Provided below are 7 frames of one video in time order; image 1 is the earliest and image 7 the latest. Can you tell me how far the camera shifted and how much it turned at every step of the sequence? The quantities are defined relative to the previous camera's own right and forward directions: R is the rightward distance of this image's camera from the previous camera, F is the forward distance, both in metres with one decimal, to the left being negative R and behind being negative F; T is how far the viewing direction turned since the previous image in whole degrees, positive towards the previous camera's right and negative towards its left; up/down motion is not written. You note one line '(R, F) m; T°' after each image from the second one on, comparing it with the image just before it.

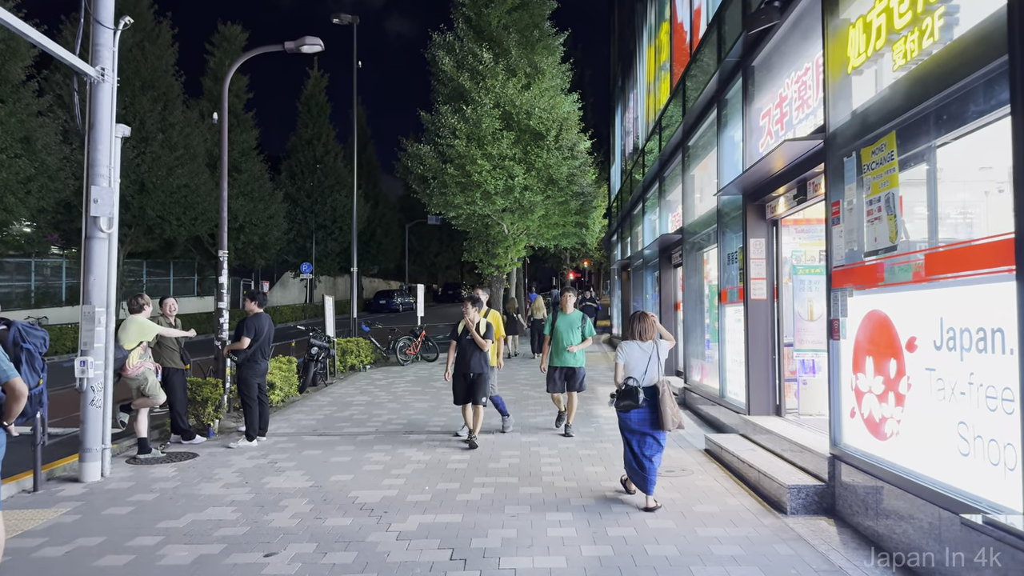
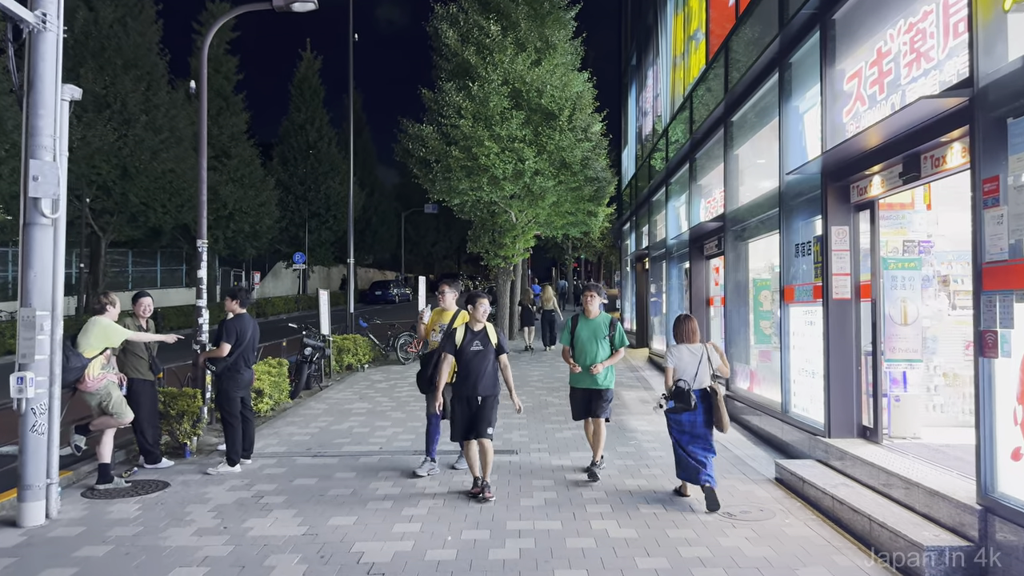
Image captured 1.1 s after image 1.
(-0.3, +1.2) m; 0°
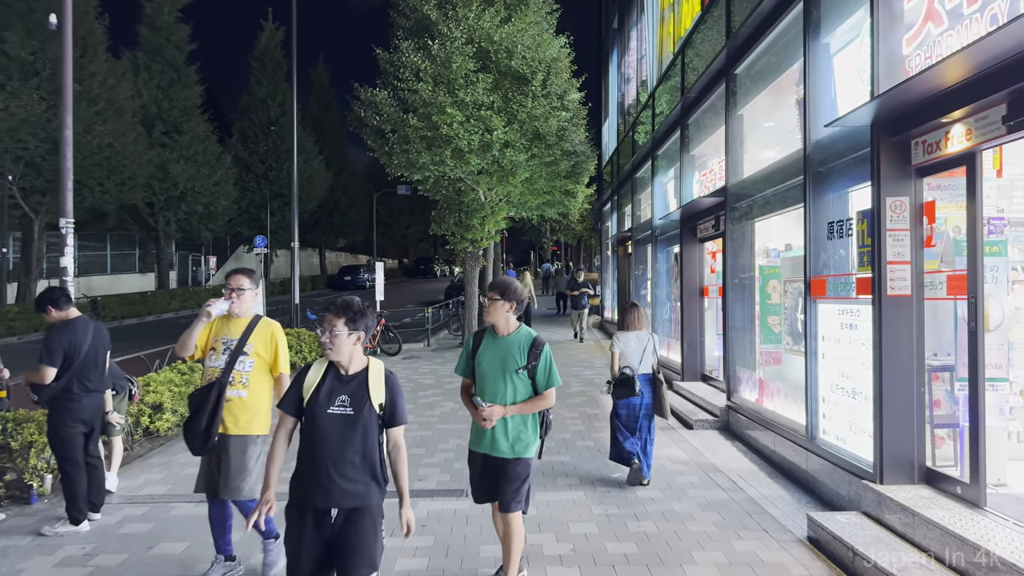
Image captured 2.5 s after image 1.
(+0.2, +1.7) m; +1°
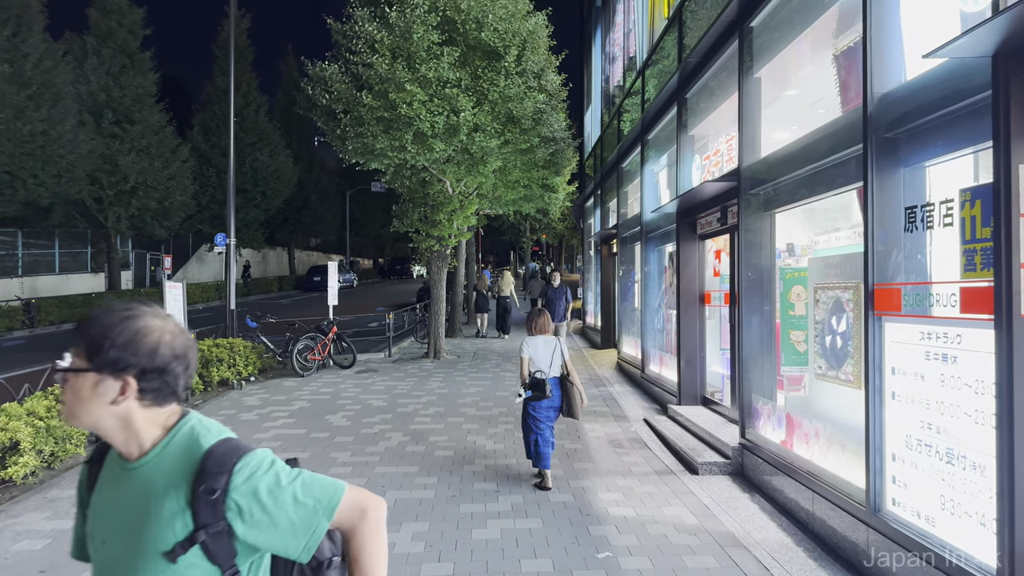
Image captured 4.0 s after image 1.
(+0.2, +1.6) m; +1°
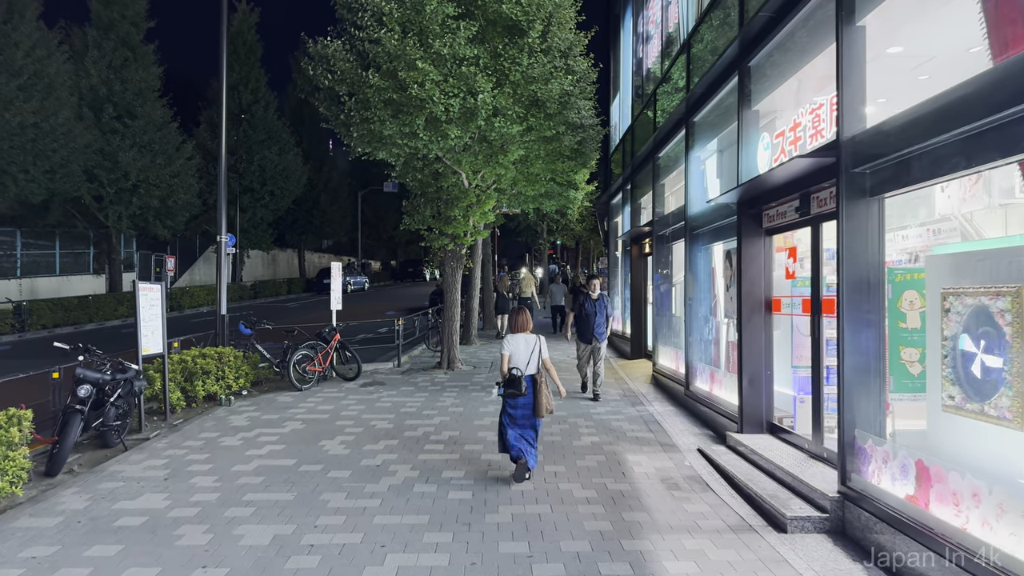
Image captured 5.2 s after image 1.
(-0.1, +1.3) m; -1°
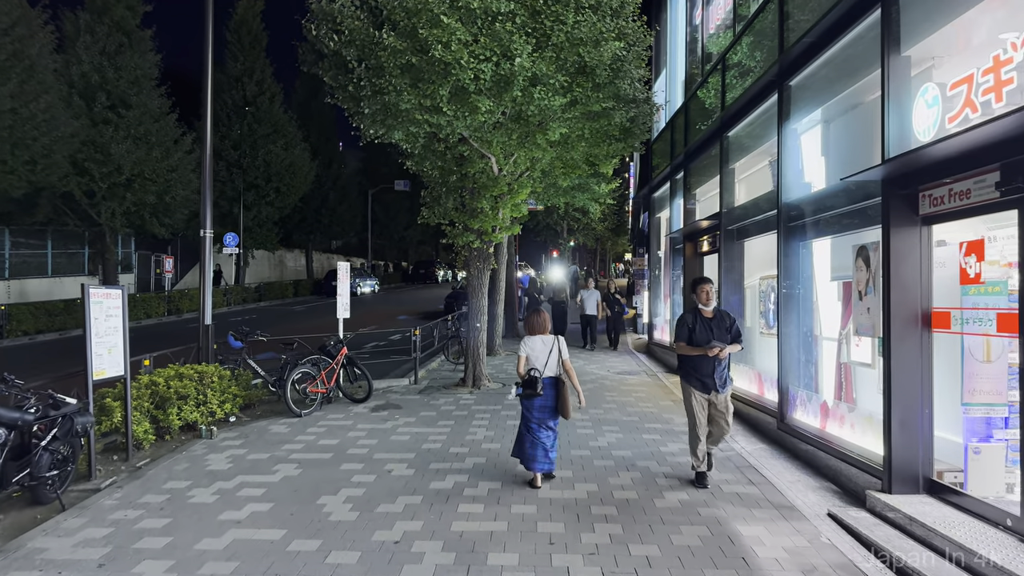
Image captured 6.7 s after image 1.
(-0.4, +1.8) m; -1°
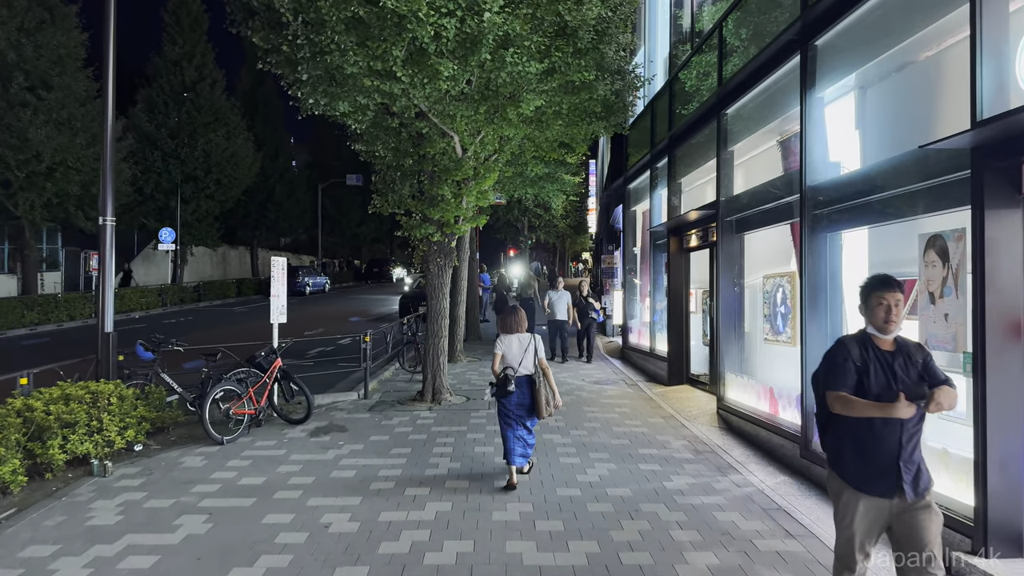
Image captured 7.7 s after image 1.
(-0.1, +1.3) m; +3°
